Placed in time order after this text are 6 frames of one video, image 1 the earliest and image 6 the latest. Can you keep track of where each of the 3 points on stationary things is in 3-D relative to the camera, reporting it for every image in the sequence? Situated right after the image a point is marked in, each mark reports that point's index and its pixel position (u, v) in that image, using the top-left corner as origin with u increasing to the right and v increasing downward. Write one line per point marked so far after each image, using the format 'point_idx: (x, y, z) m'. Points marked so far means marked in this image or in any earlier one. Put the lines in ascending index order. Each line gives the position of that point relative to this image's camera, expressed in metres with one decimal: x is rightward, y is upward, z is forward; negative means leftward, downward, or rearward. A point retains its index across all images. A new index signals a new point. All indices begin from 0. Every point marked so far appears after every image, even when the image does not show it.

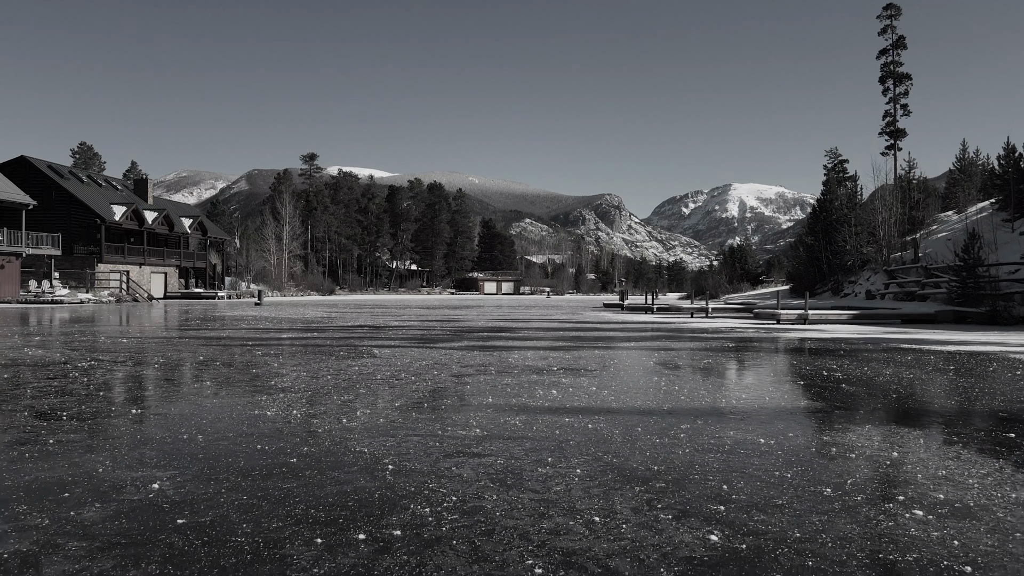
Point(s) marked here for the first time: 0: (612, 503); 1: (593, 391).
0: (+0.7, -1.4, +4.1) m
1: (+1.1, -1.4, +8.8) m
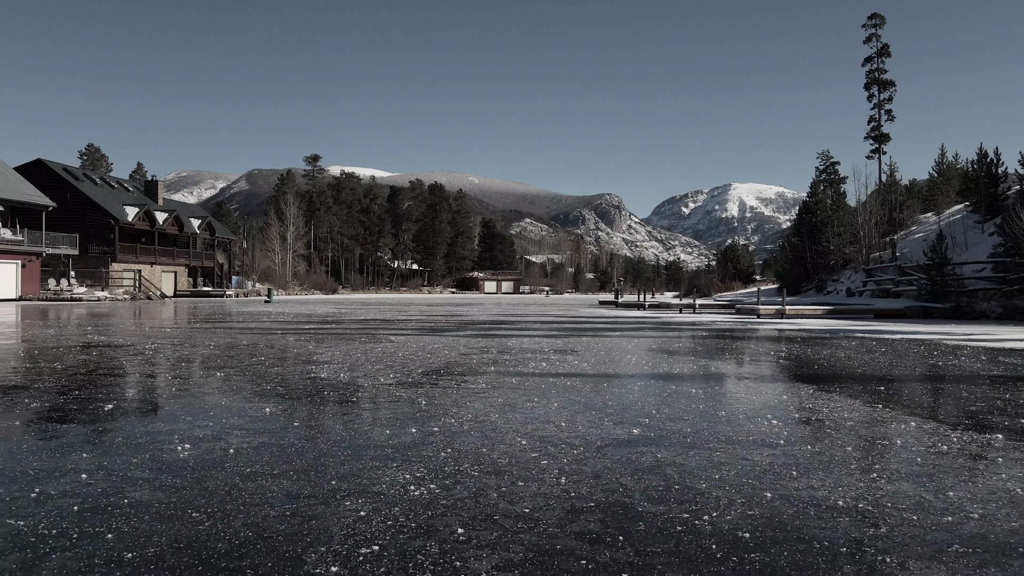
0: (+0.6, -1.2, +6.1) m
1: (+1.1, -1.3, +10.8) m
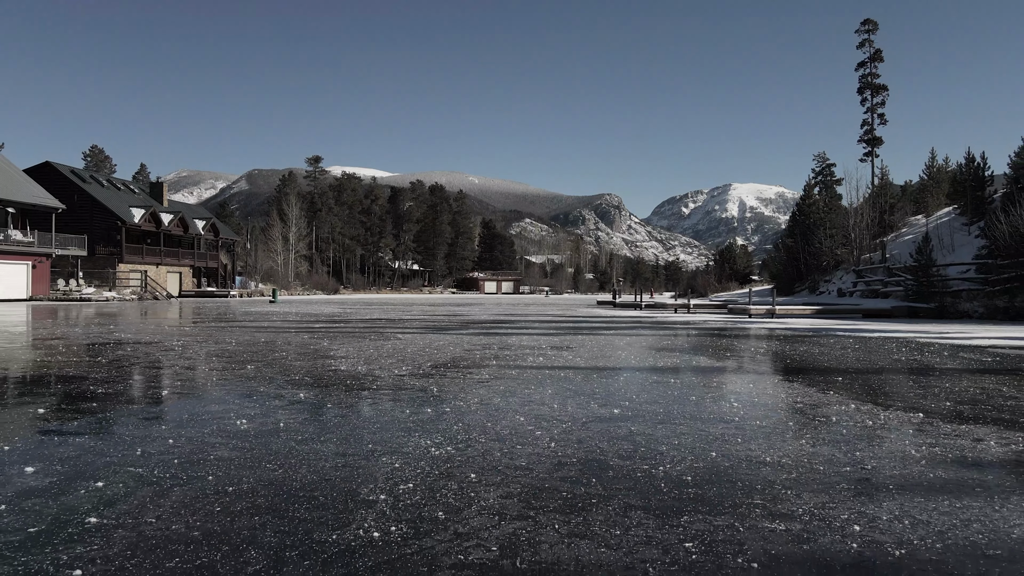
0: (+0.6, -1.3, +7.1) m
1: (+1.1, -1.3, +11.8) m
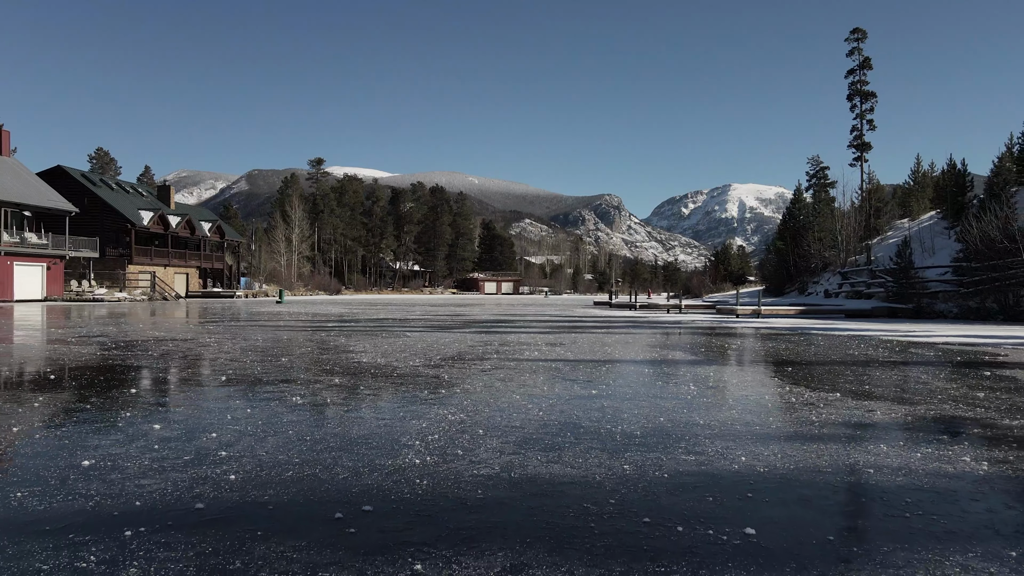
0: (+0.6, -1.3, +8.6) m
1: (+1.1, -1.4, +13.3) m
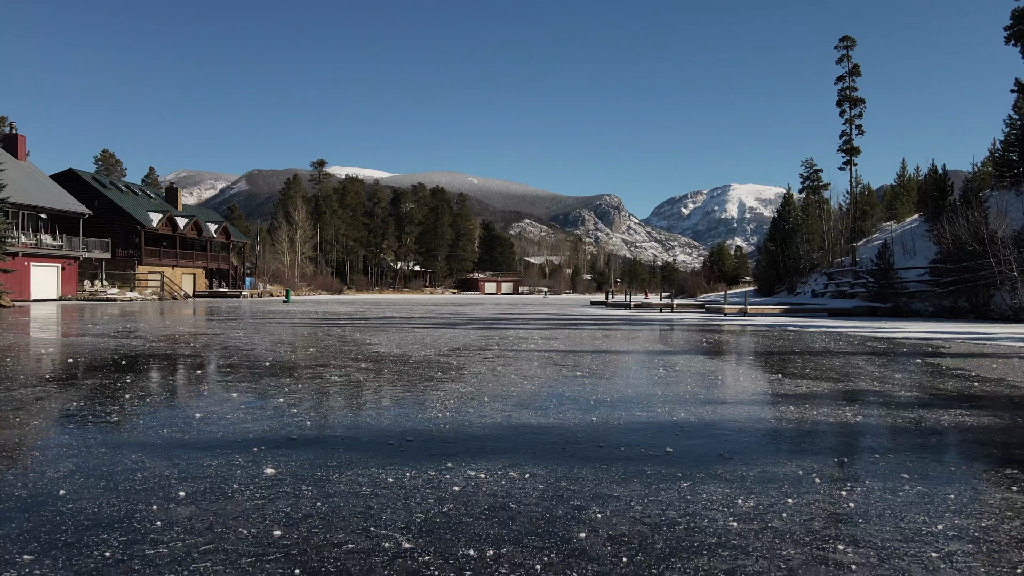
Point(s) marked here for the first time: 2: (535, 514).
0: (+0.6, -1.3, +10.2) m
1: (+1.0, -1.4, +14.9) m
2: (+0.1, -1.3, +3.5) m
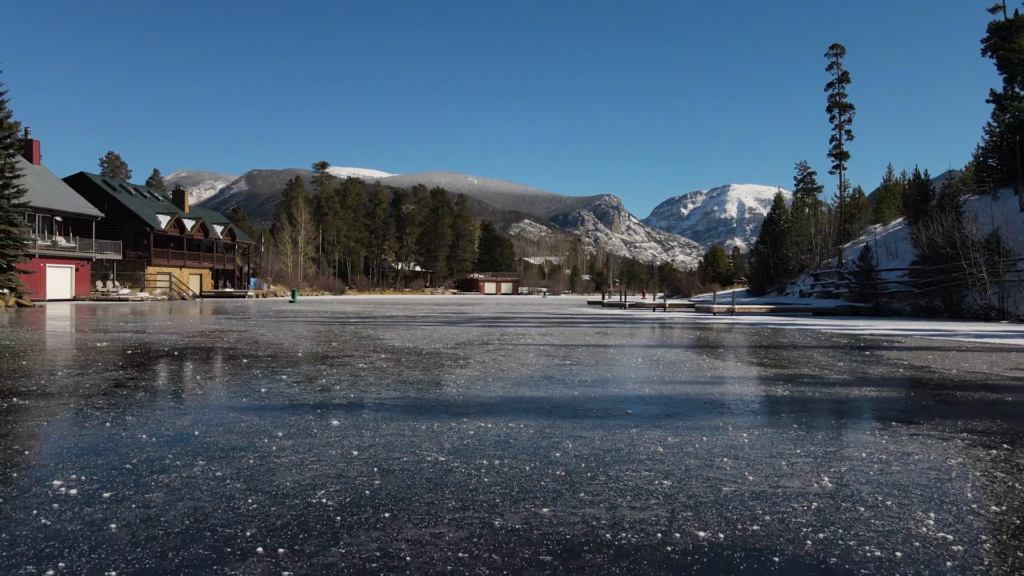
0: (+0.6, -1.3, +11.8) m
1: (+1.0, -1.4, +16.6) m
2: (+0.1, -1.3, +5.2) m
